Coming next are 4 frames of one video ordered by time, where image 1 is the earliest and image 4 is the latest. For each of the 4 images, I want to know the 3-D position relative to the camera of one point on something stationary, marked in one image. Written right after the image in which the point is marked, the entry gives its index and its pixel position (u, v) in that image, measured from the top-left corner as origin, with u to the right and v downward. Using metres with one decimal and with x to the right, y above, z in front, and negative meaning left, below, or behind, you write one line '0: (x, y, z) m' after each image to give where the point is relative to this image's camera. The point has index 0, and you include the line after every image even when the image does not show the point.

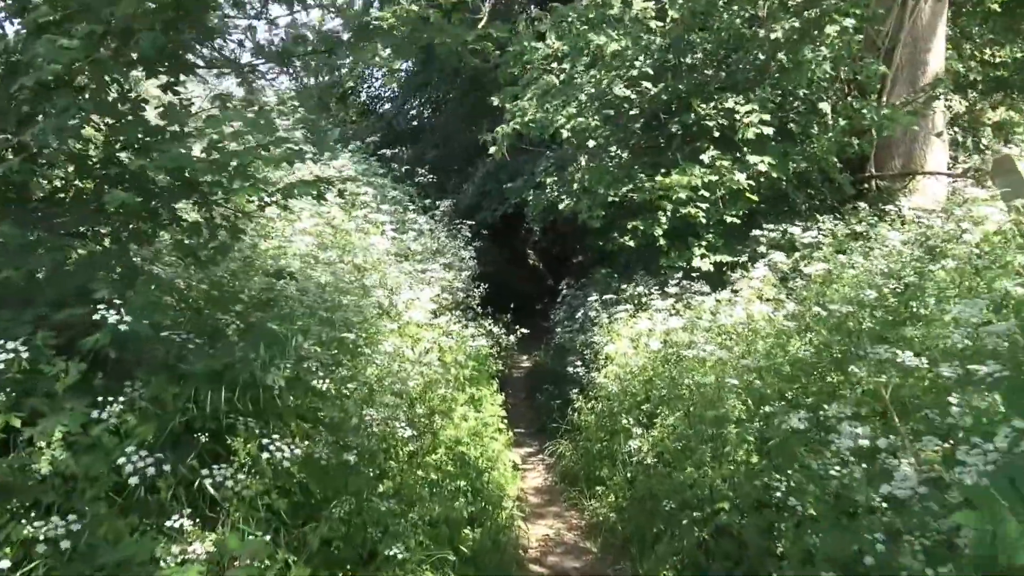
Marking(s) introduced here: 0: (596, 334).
0: (+0.8, -0.4, +7.4) m
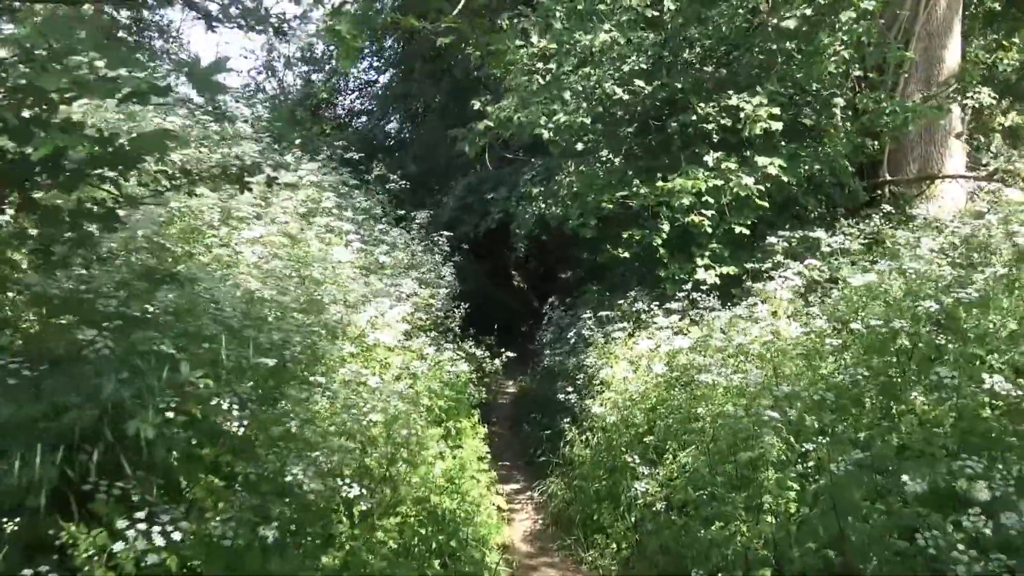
0: (+0.6, -0.6, +6.6) m
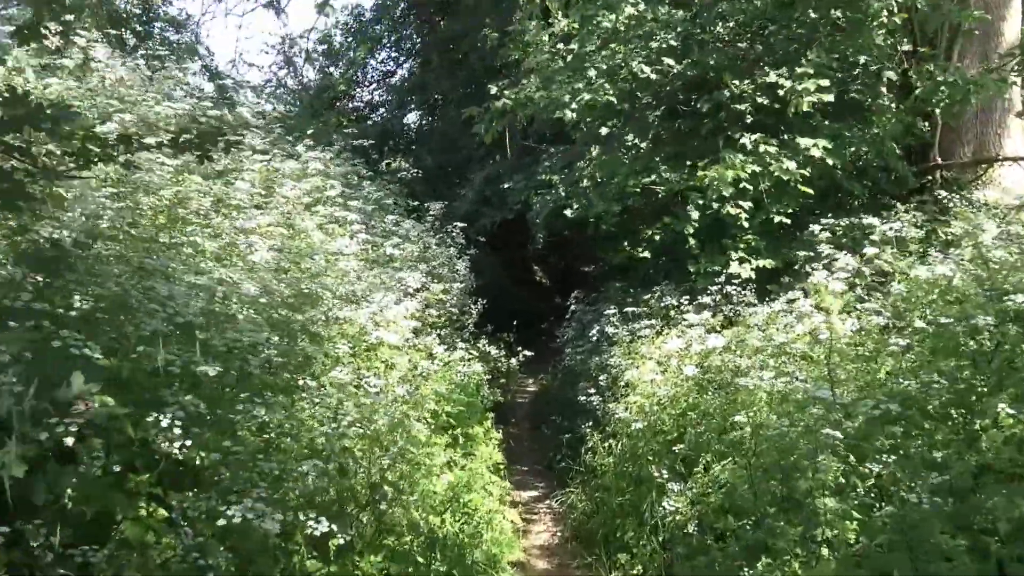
0: (+0.8, -0.5, +6.2) m
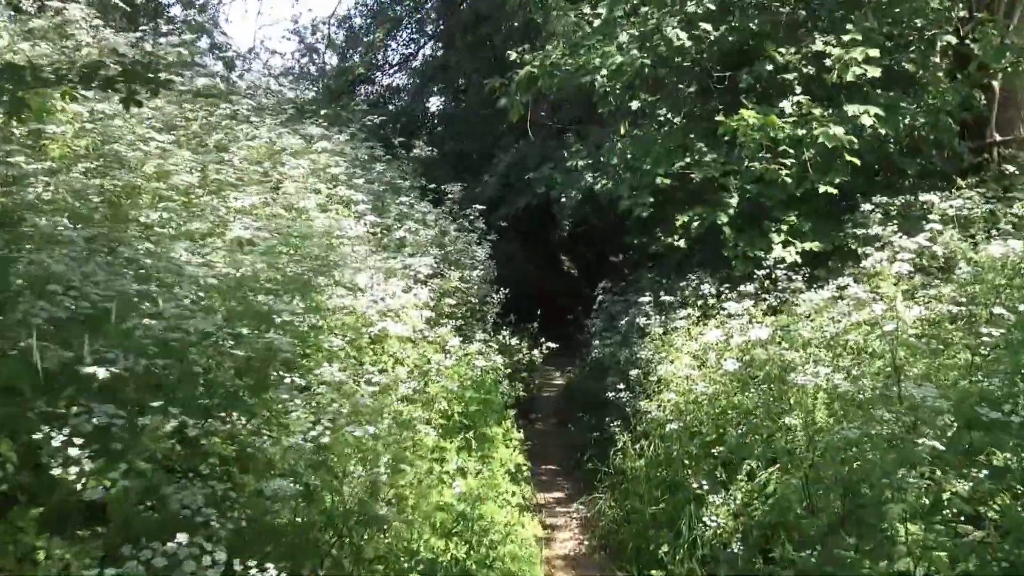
0: (+0.9, -0.4, +5.7) m
